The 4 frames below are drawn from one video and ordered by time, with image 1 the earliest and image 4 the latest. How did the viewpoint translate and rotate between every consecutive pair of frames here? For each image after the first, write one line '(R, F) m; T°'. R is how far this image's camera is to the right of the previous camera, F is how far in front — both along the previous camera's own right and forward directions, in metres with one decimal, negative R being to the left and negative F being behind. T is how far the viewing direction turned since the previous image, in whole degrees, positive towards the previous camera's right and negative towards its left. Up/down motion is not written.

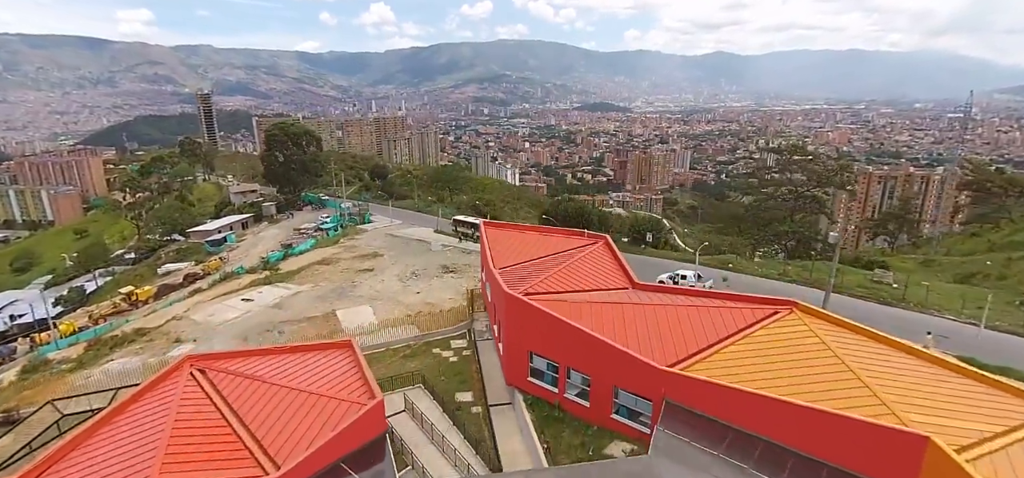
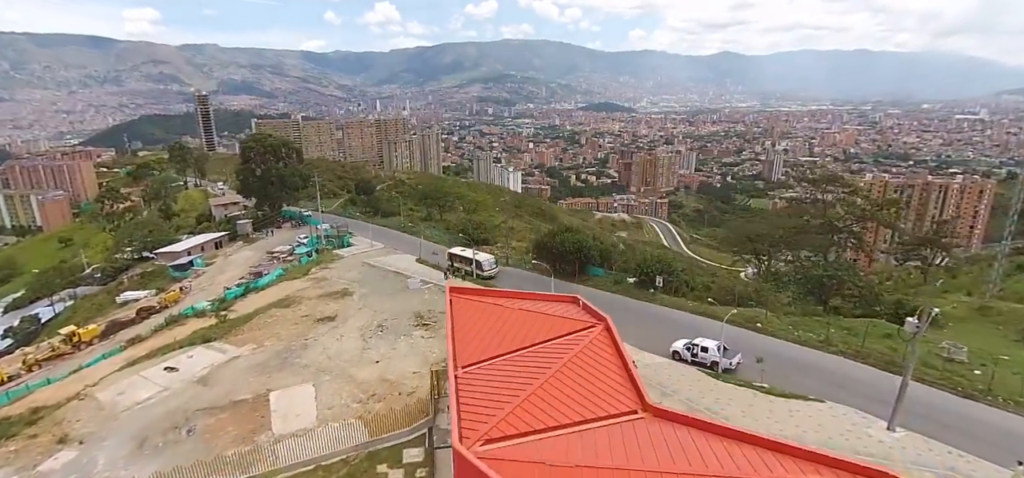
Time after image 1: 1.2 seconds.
(+0.7, +3.4) m; 0°
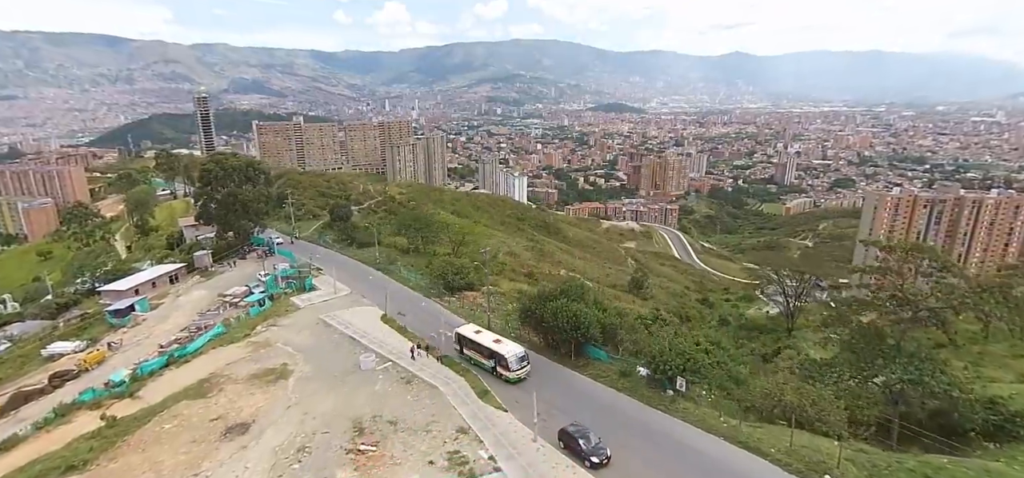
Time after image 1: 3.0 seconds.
(+1.1, +4.9) m; -1°
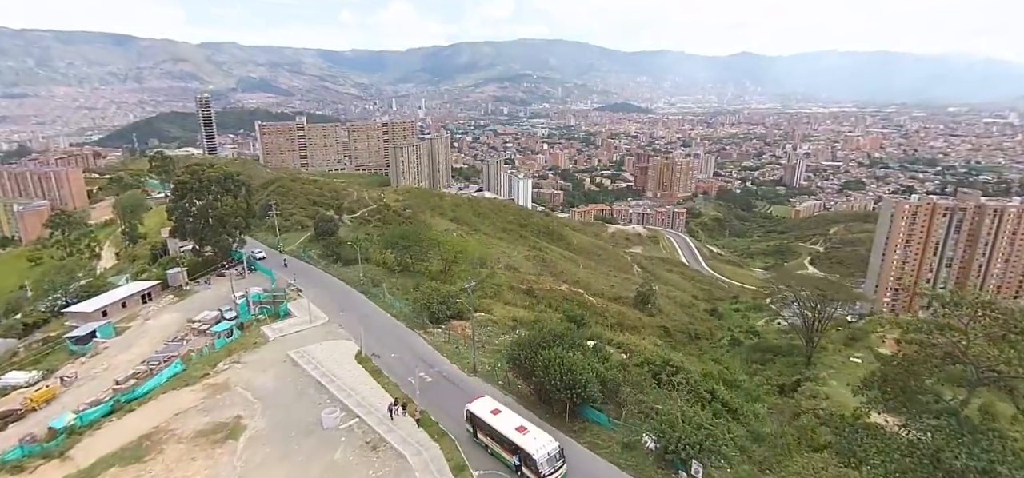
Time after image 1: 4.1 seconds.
(+0.6, +2.6) m; -1°
